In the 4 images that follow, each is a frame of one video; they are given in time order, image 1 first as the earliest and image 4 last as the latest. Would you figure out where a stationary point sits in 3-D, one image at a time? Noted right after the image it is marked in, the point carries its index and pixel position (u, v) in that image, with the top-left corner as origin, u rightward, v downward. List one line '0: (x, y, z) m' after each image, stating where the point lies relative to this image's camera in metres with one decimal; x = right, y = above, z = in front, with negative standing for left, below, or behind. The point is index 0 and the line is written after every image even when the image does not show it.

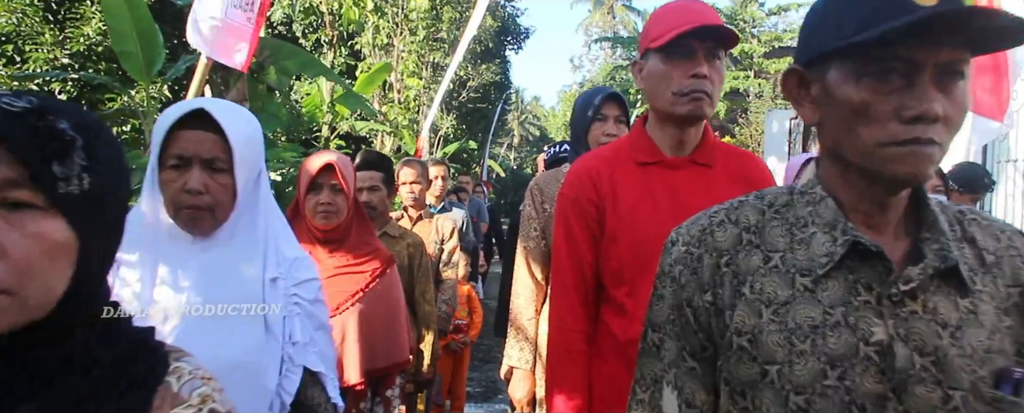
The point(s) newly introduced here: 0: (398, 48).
0: (-3.1, +4.4, +17.3) m
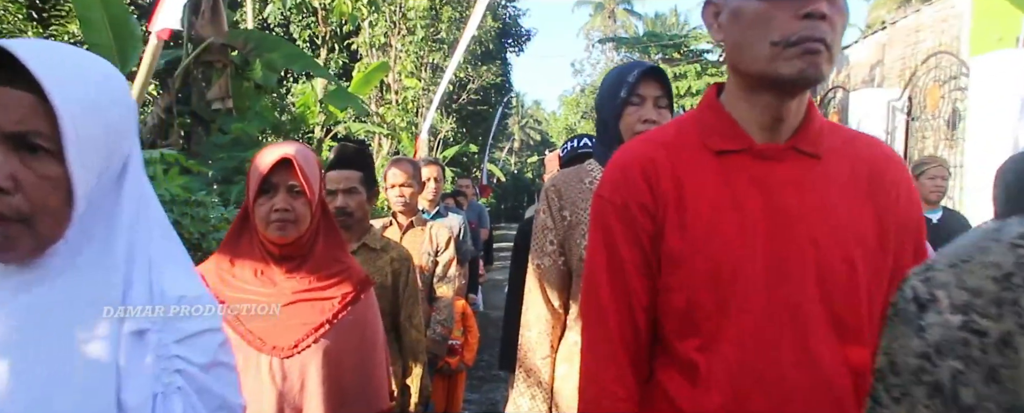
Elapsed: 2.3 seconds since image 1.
0: (-3.1, +4.2, +16.5) m
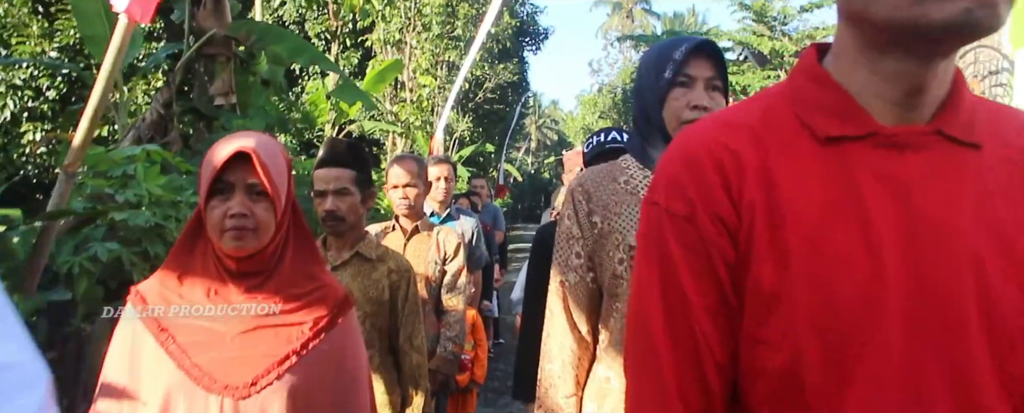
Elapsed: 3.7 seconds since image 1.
0: (-2.7, +4.2, +16.1) m
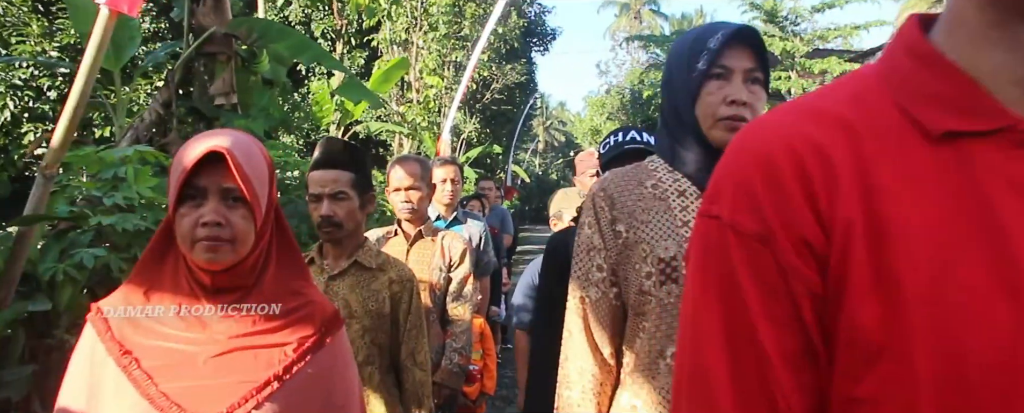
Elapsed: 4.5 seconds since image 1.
0: (-2.4, +4.2, +15.9) m
